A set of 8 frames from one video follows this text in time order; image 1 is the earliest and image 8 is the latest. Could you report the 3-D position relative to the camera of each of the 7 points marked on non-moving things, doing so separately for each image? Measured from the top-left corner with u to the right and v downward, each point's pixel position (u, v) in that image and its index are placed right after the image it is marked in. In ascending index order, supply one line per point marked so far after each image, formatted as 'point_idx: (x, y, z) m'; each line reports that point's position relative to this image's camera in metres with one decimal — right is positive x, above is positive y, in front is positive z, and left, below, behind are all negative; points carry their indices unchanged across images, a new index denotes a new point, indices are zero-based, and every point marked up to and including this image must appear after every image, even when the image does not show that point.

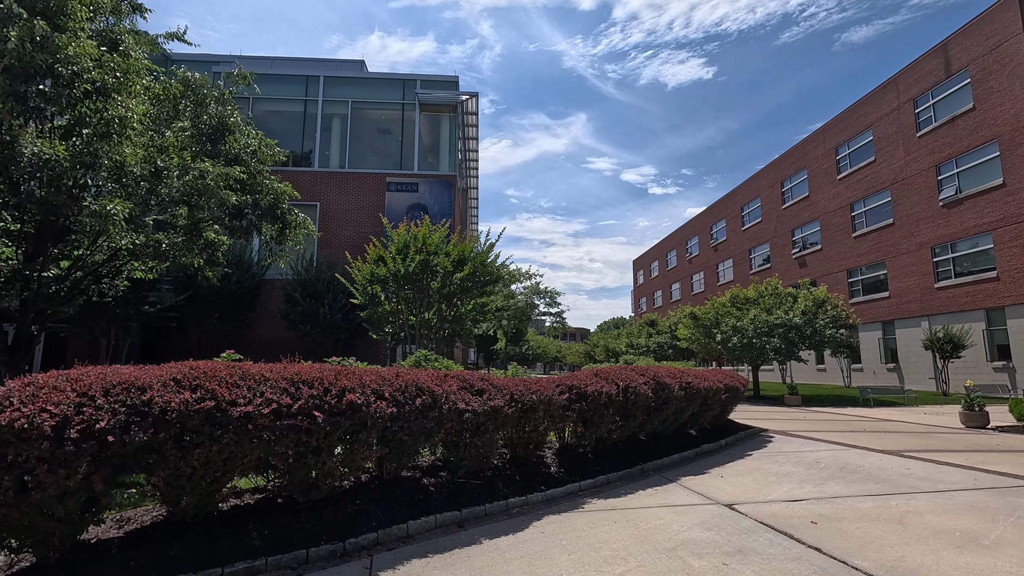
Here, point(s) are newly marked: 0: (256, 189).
0: (-4.3, +1.7, +9.0) m
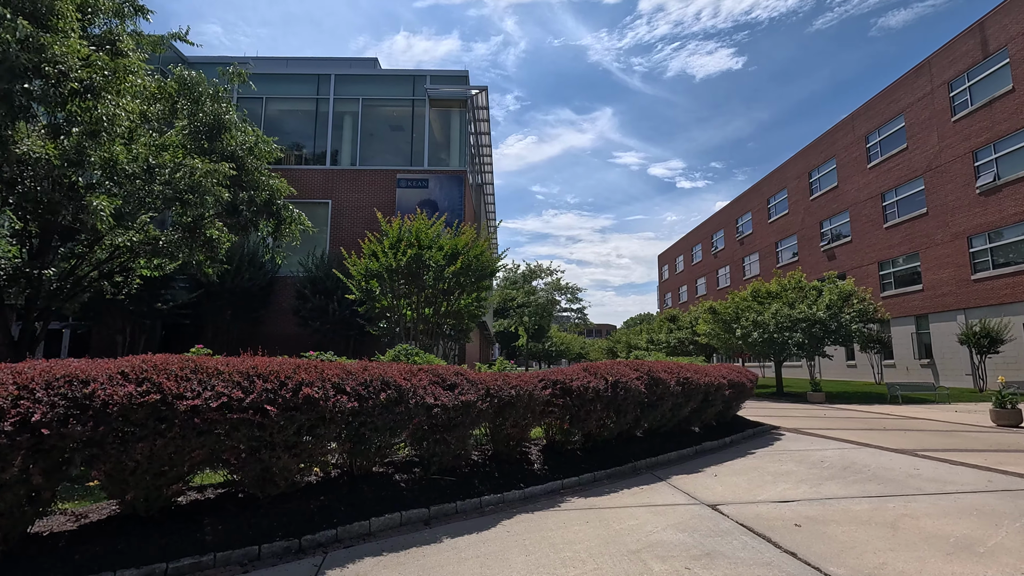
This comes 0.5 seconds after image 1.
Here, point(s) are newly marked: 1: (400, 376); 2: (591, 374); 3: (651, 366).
0: (-4.4, +1.7, +9.0) m
1: (-1.0, -0.8, +4.8) m
2: (+1.0, -1.1, +6.6) m
3: (+1.9, -1.1, +7.4) m
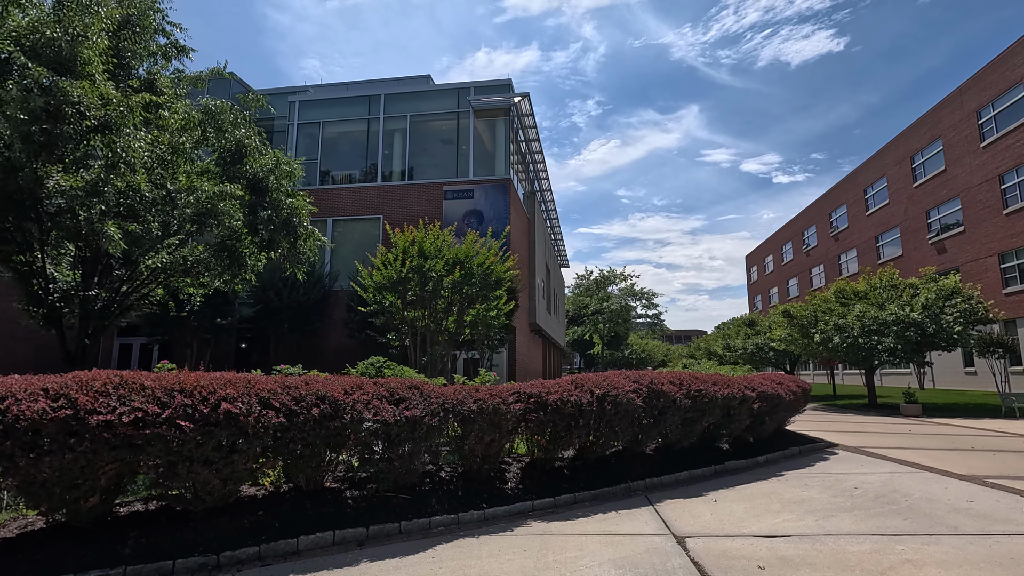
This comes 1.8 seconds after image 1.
0: (-4.2, +1.5, +9.5) m
1: (-1.5, -0.9, +4.7) m
2: (+0.7, -1.2, +6.2) m
3: (+1.8, -1.2, +6.8) m
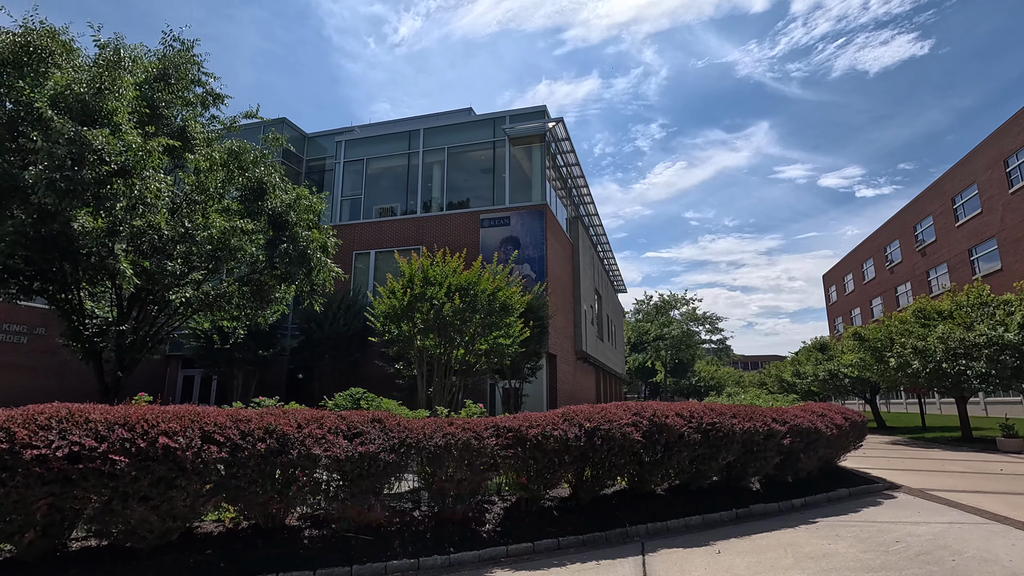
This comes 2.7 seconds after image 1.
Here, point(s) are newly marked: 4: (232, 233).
0: (-4.0, +0.9, +9.7) m
1: (-1.9, -1.2, +4.5) m
2: (+0.6, -1.4, +5.7) m
3: (+1.7, -1.4, +6.2) m
4: (-4.8, +0.9, +8.9) m
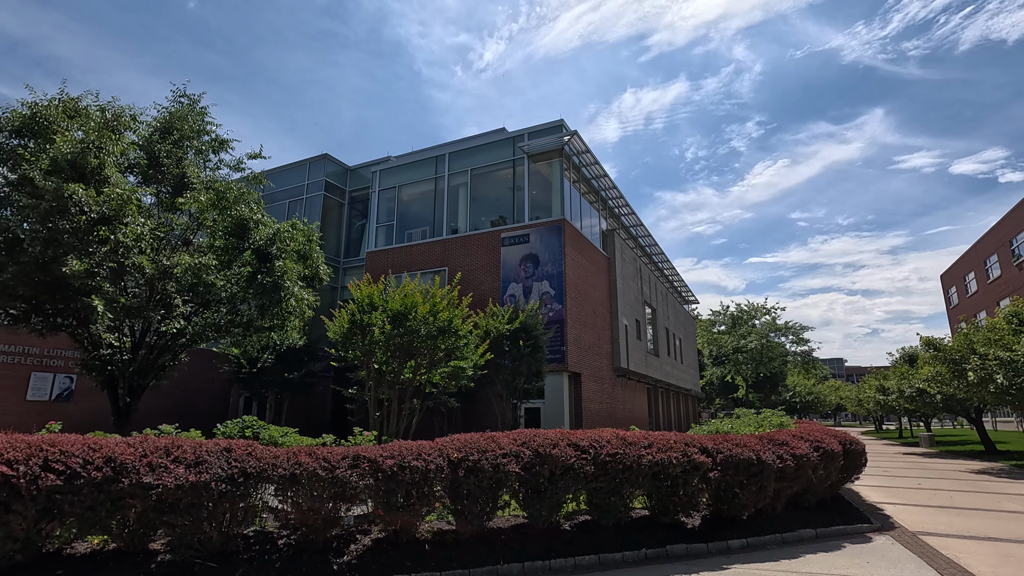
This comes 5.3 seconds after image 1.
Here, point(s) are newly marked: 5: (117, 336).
0: (-4.7, +0.3, +10.4) m
1: (-3.4, -1.5, +4.8) m
2: (-0.8, -1.7, +5.5) m
3: (+0.4, -1.7, +5.9) m
4: (-5.6, +0.3, +9.7) m
5: (-7.1, -0.9, +9.6) m
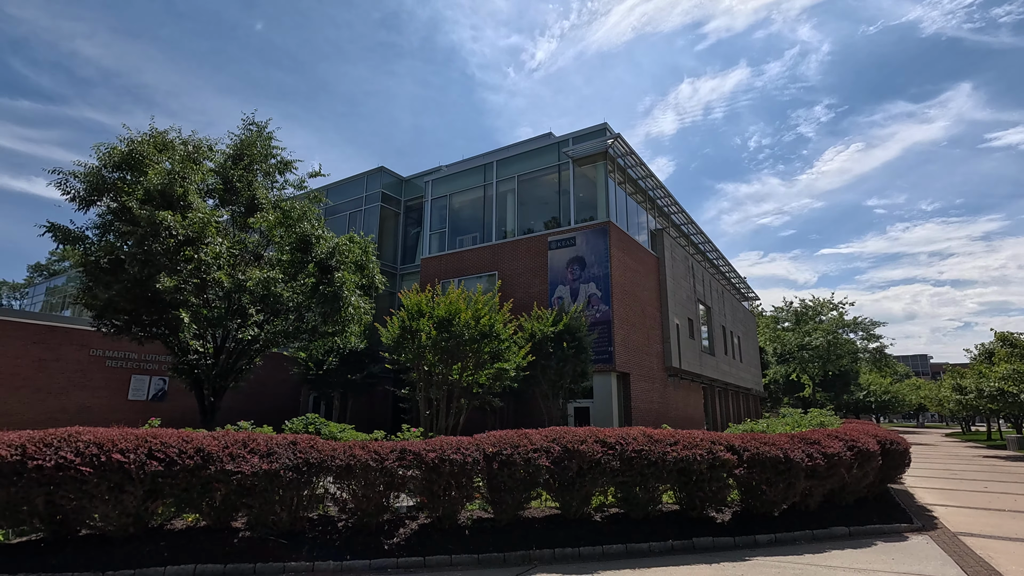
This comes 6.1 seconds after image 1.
0: (-3.8, +0.1, +11.3) m
1: (-3.1, -1.7, +5.7) m
2: (-0.4, -1.8, +6.1) m
3: (+0.8, -1.7, +6.3) m
4: (-4.8, +0.1, +10.8) m
5: (-6.3, -1.1, +10.8) m
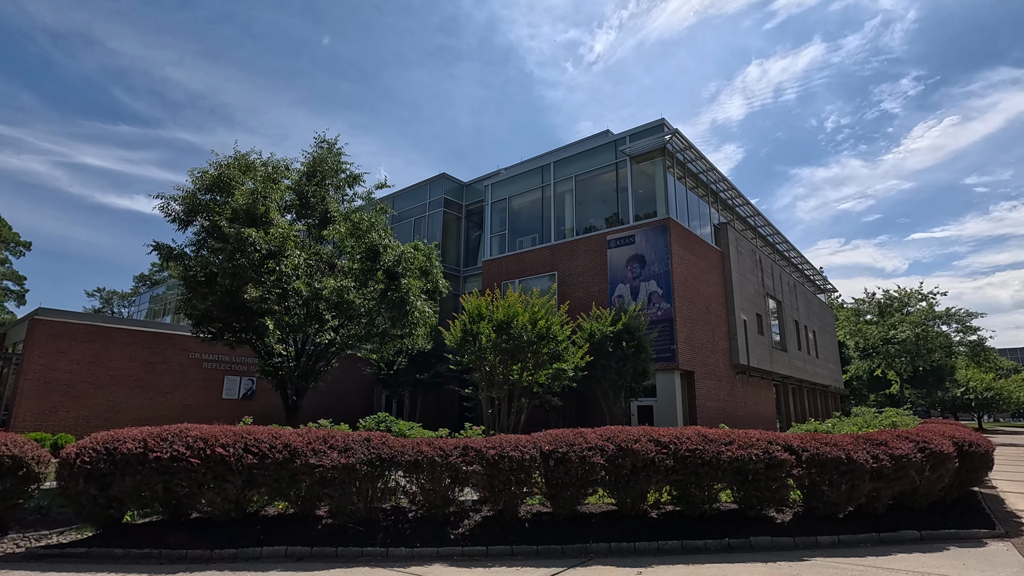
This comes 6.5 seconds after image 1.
0: (-2.6, 0.0, +12.0) m
1: (-2.5, -1.8, +6.4) m
2: (+0.2, -1.9, +6.5) m
3: (+1.5, -1.8, +6.5) m
4: (-3.6, 0.0, +11.6) m
5: (-5.0, -1.3, +11.9) m
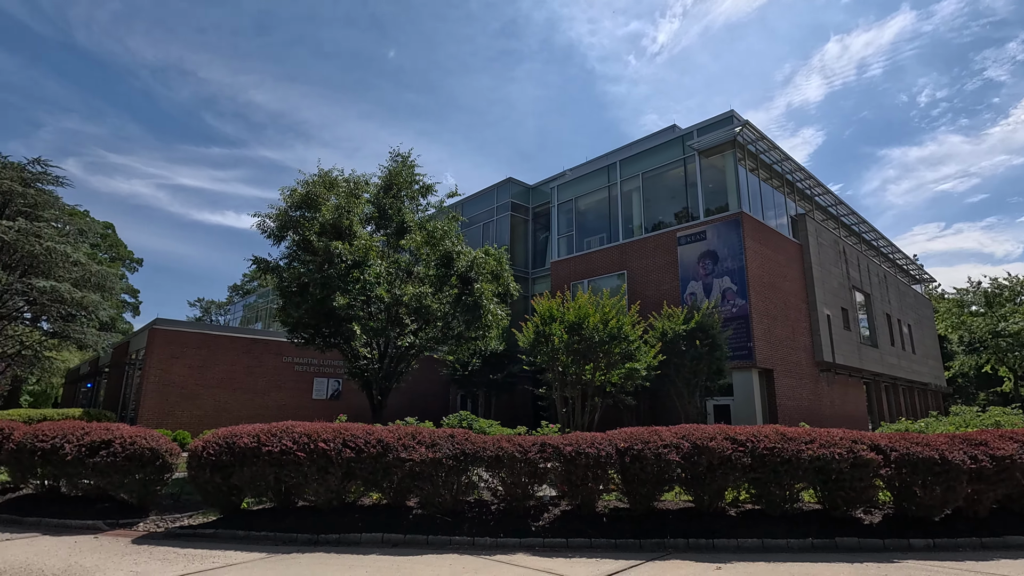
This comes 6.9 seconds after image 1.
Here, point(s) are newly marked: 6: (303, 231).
0: (-0.9, -0.1, +12.6) m
1: (-1.5, -1.9, +6.9) m
2: (+1.2, -1.9, +6.7) m
3: (+2.4, -1.8, +6.6) m
4: (-2.0, -0.2, +12.3) m
5: (-3.4, -1.5, +12.7) m
6: (-4.9, +1.3, +12.5) m
